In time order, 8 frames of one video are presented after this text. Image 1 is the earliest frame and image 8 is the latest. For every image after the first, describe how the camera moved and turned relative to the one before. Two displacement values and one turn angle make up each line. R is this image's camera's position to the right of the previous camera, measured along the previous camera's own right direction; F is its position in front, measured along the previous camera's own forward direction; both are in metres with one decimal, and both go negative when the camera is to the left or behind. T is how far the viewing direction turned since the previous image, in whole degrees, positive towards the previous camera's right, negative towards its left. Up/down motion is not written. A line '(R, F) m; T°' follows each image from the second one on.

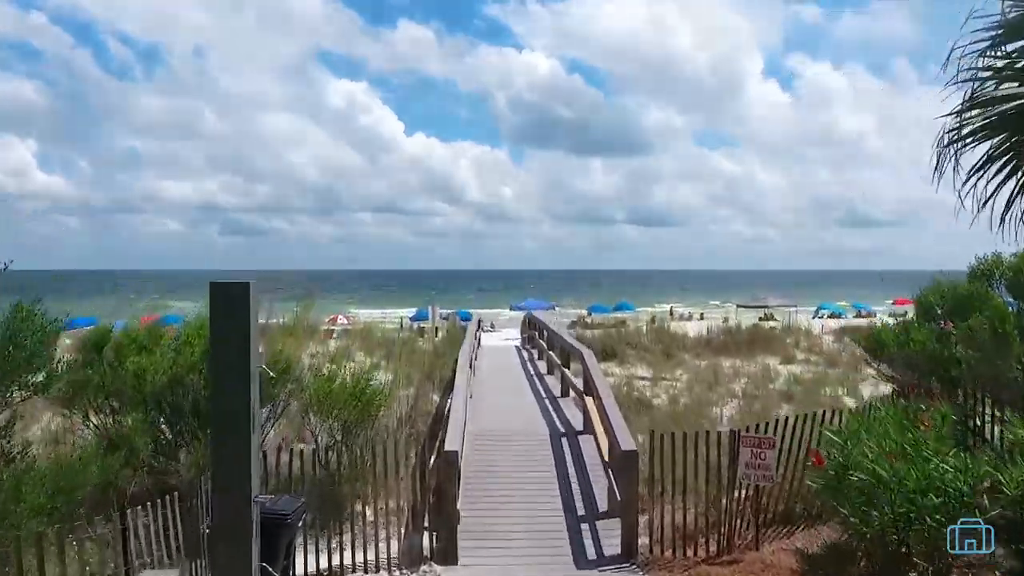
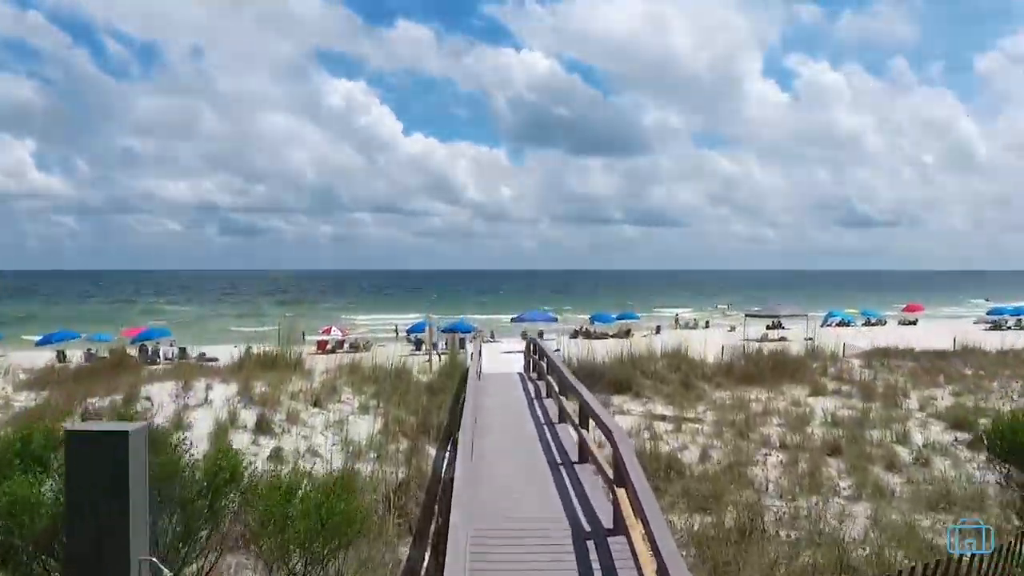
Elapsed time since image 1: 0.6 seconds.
(-0.1, +1.1) m; 0°
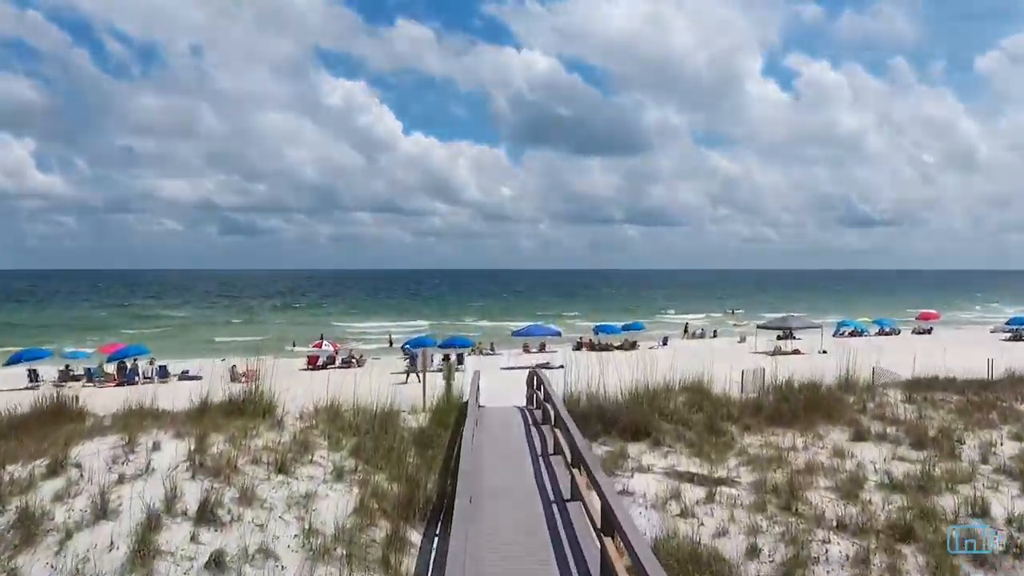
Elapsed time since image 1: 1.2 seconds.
(0.0, +1.4) m; 0°
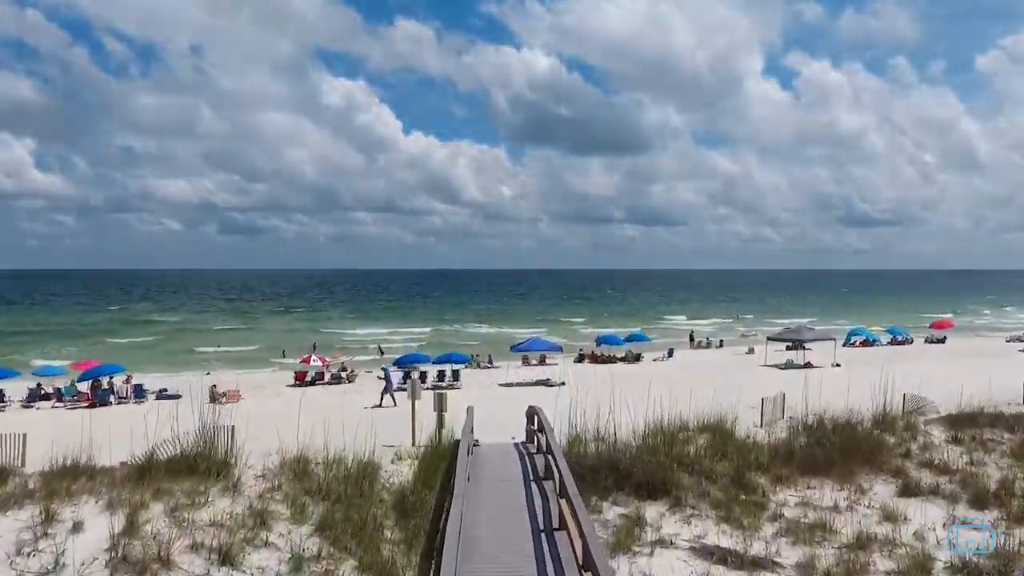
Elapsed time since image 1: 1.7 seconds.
(0.0, +1.4) m; 0°
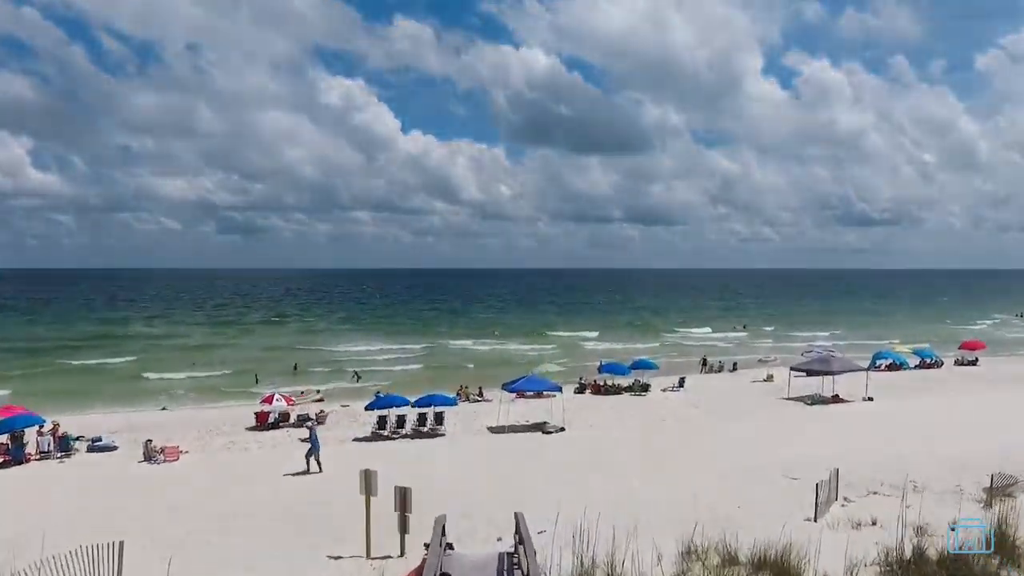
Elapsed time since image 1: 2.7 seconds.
(+0.3, +3.1) m; 0°
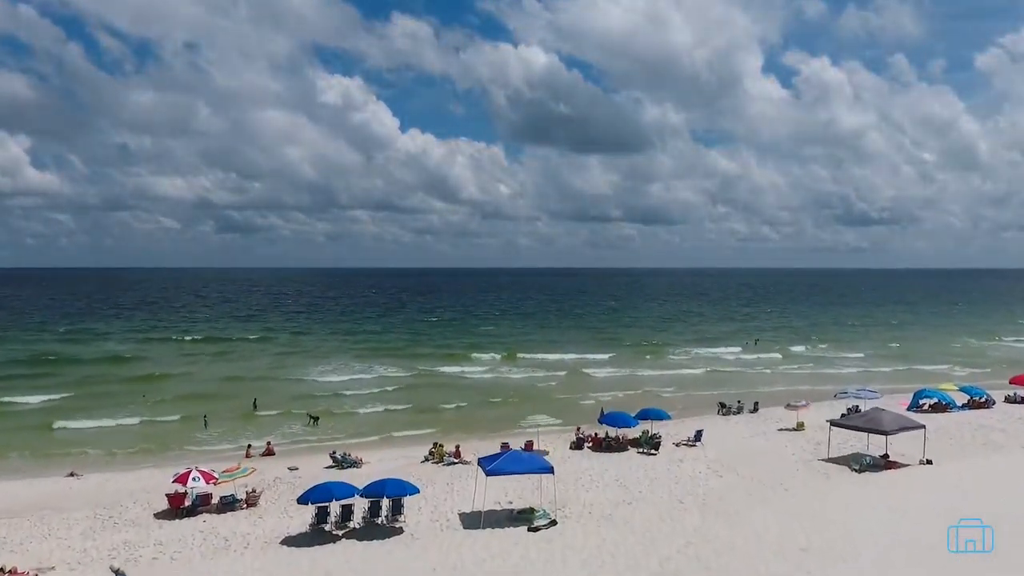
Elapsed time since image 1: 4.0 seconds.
(+0.7, +4.4) m; 0°
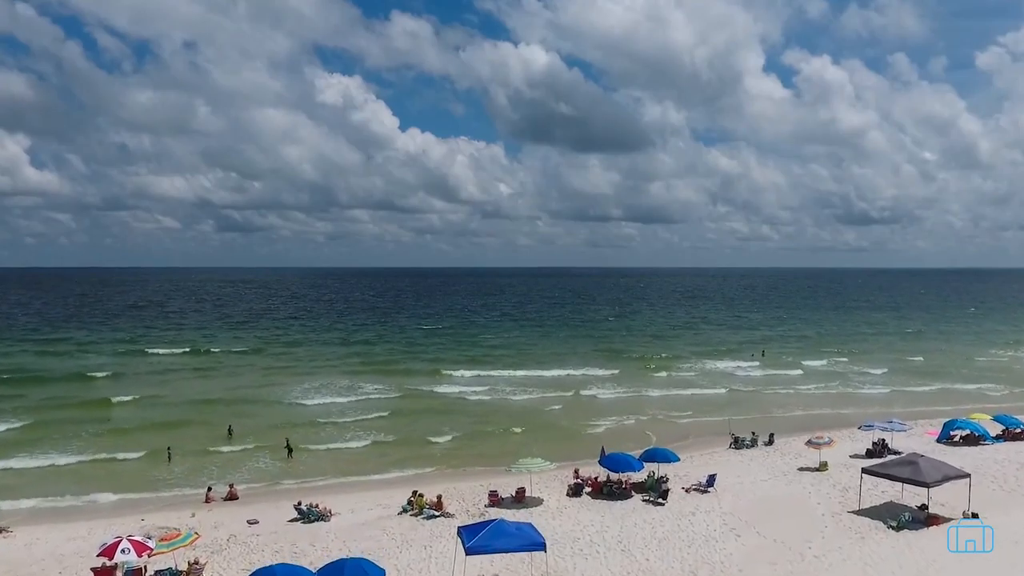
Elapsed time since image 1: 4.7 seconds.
(+0.4, +2.5) m; 0°
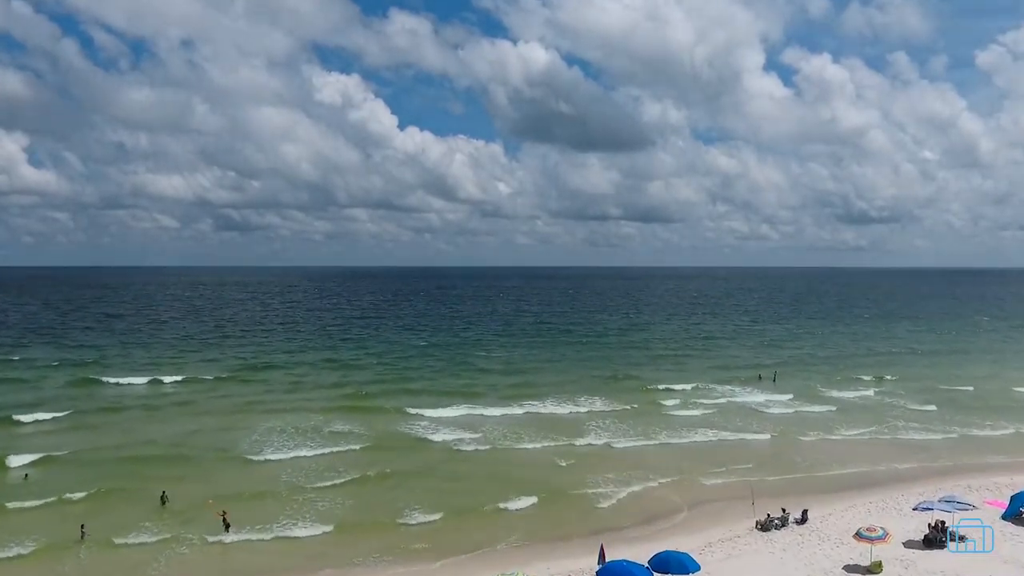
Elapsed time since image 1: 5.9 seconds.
(+0.8, +4.5) m; 0°
